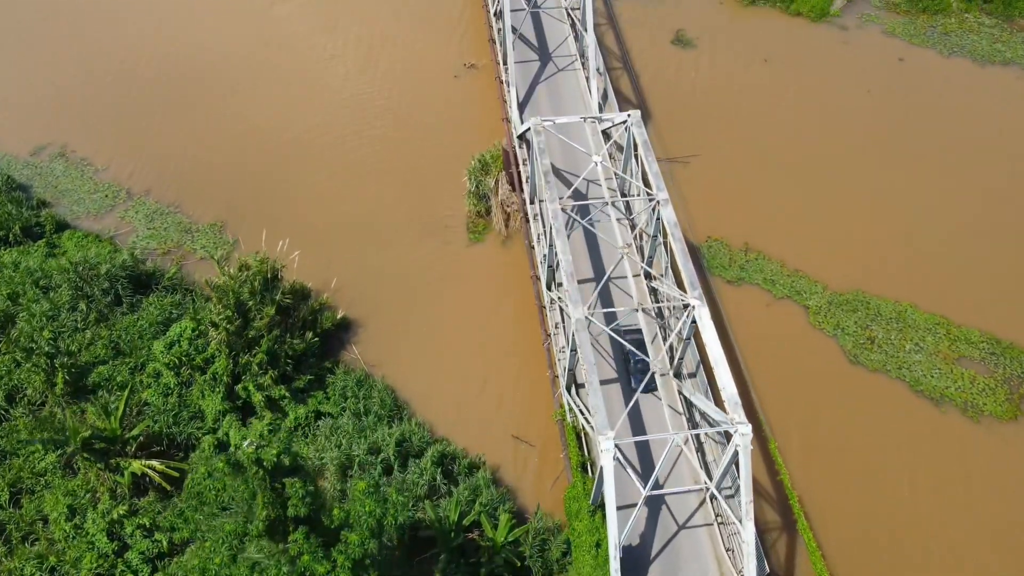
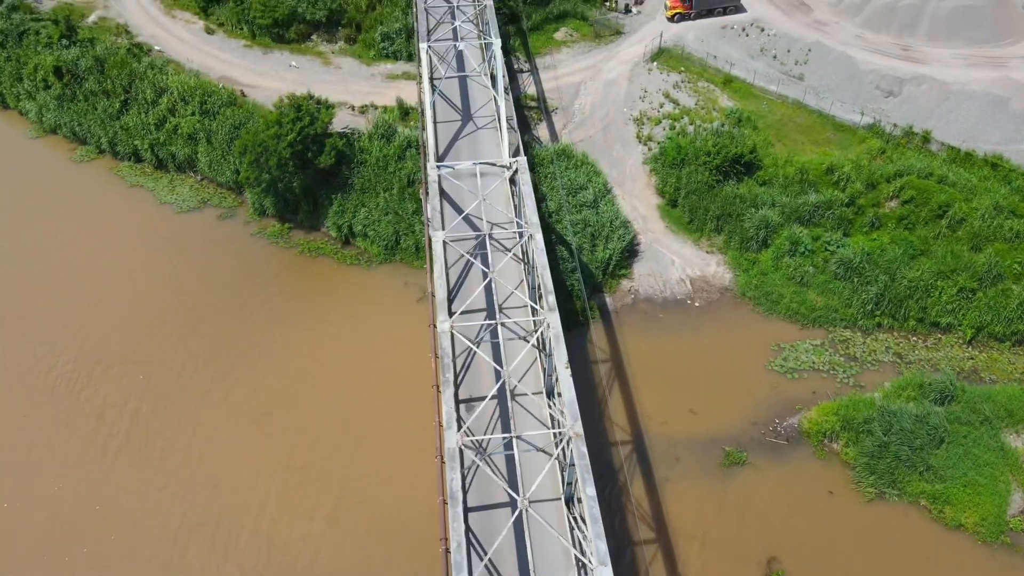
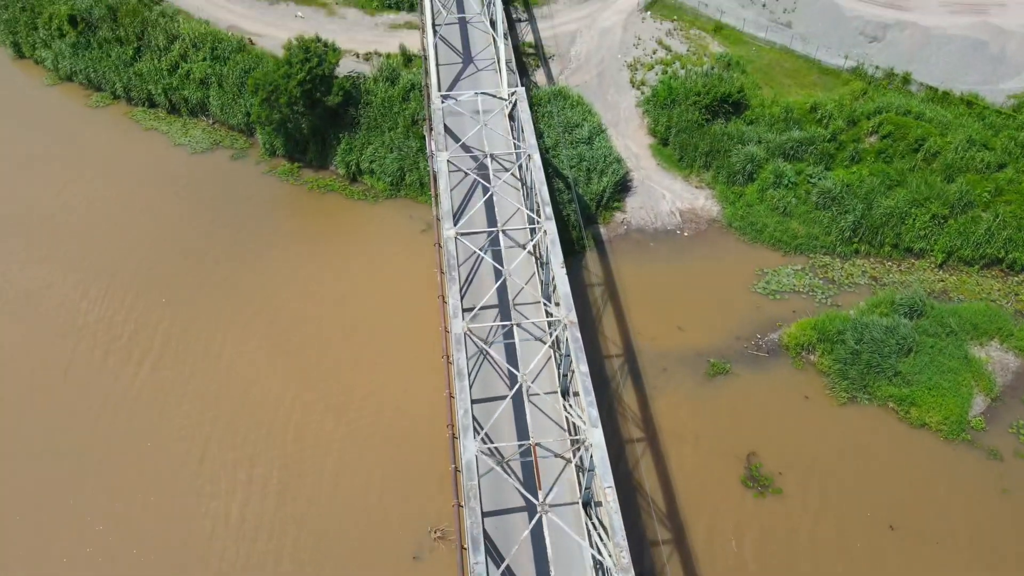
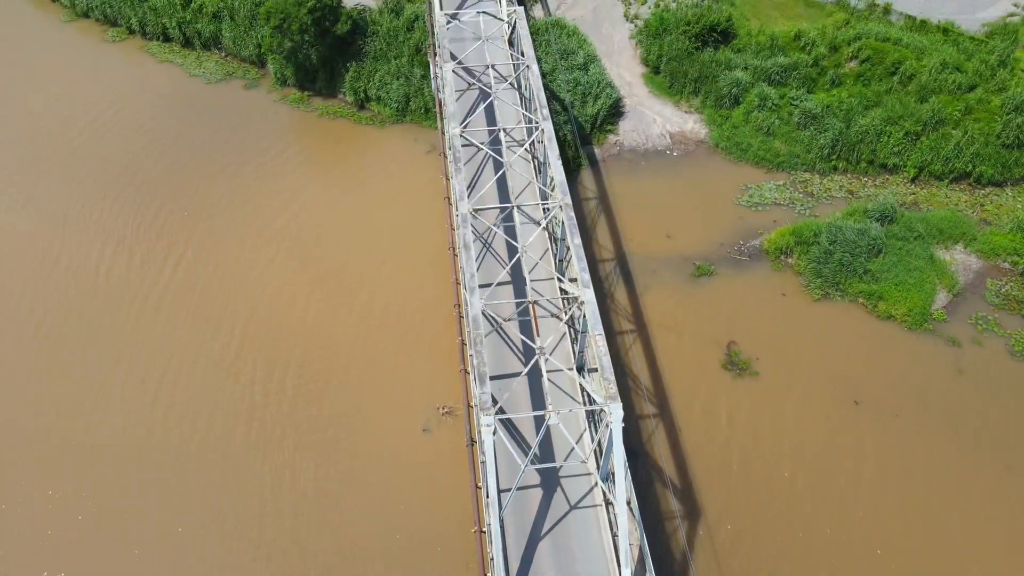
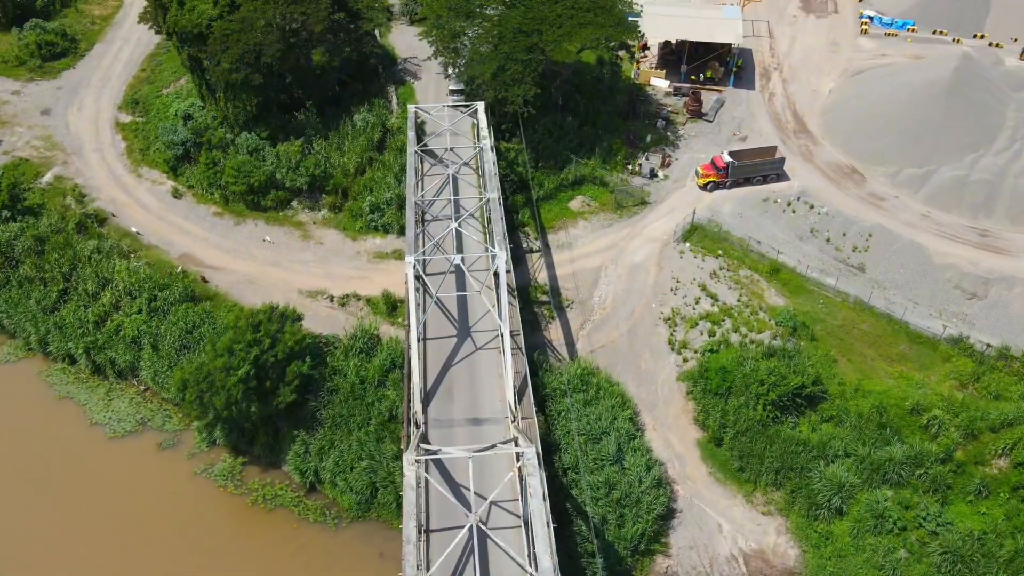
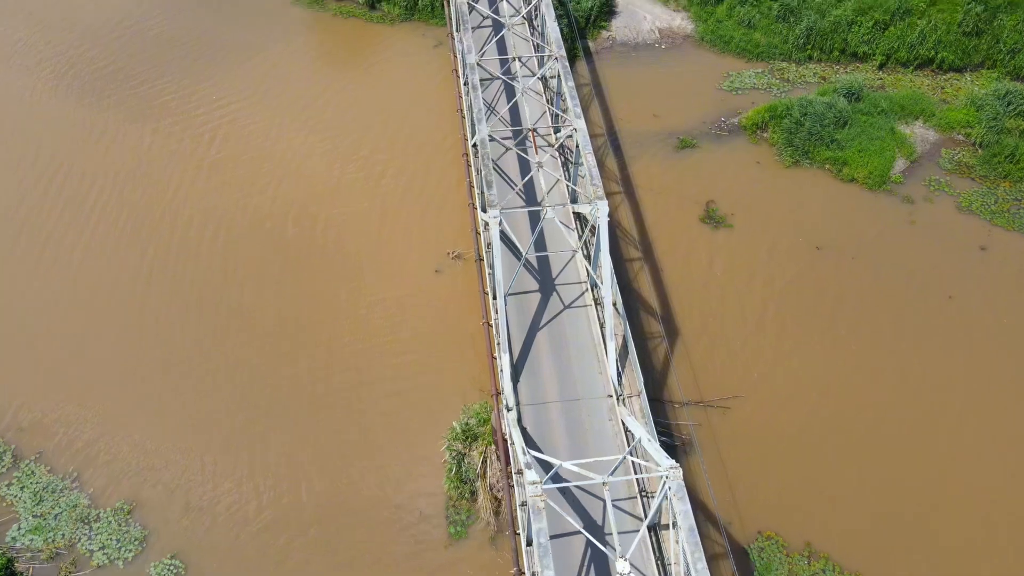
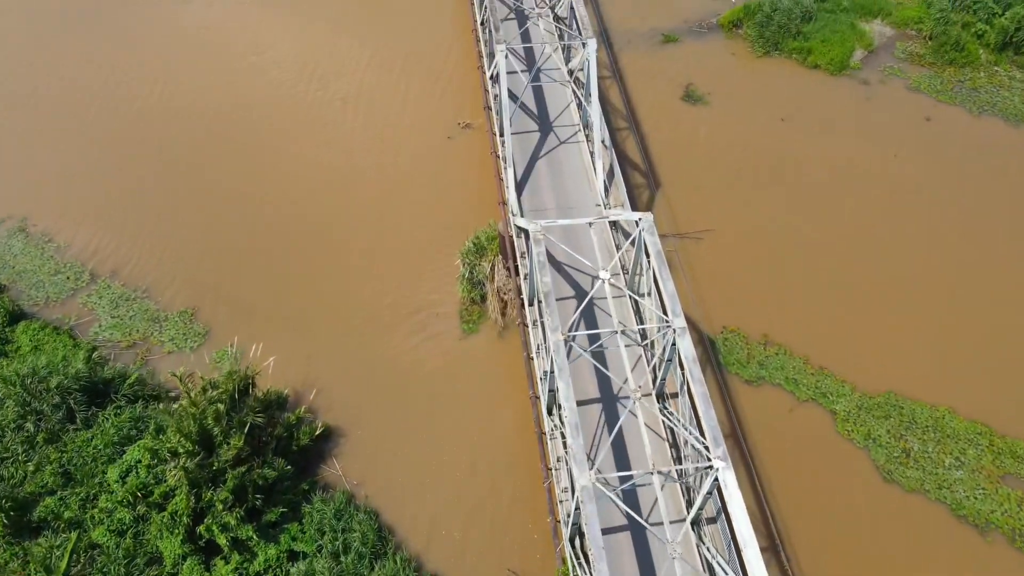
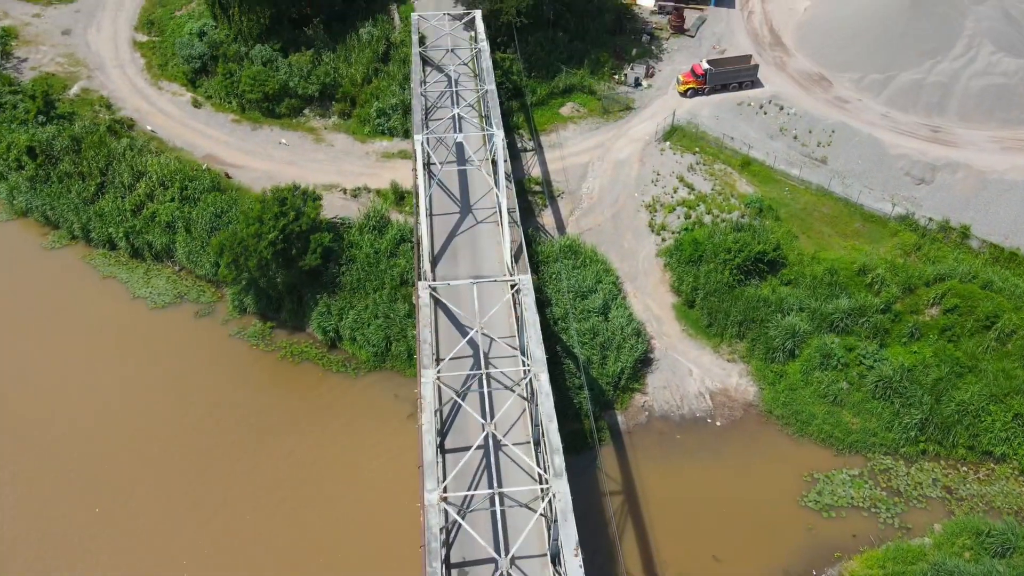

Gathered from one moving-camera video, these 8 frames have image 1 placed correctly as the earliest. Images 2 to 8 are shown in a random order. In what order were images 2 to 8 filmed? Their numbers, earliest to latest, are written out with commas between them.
7, 6, 4, 3, 2, 8, 5
